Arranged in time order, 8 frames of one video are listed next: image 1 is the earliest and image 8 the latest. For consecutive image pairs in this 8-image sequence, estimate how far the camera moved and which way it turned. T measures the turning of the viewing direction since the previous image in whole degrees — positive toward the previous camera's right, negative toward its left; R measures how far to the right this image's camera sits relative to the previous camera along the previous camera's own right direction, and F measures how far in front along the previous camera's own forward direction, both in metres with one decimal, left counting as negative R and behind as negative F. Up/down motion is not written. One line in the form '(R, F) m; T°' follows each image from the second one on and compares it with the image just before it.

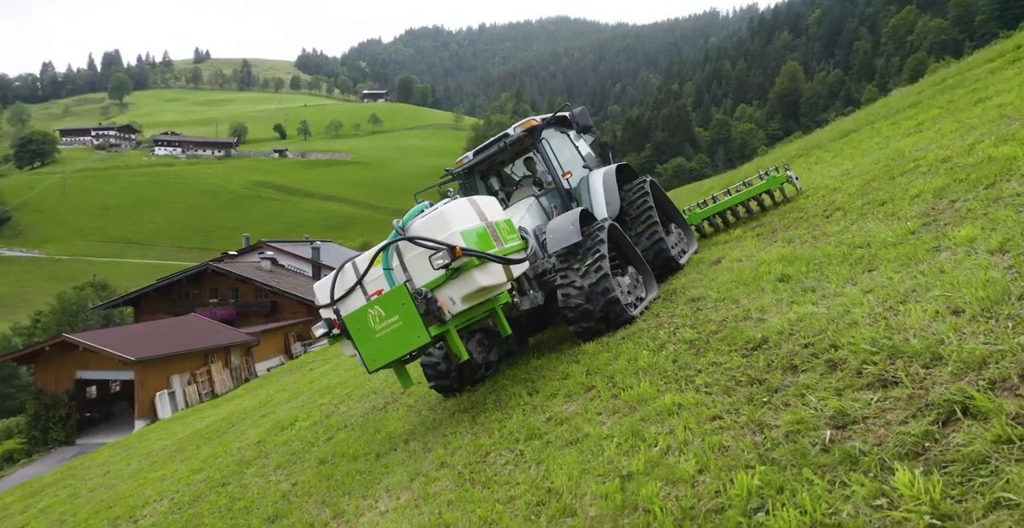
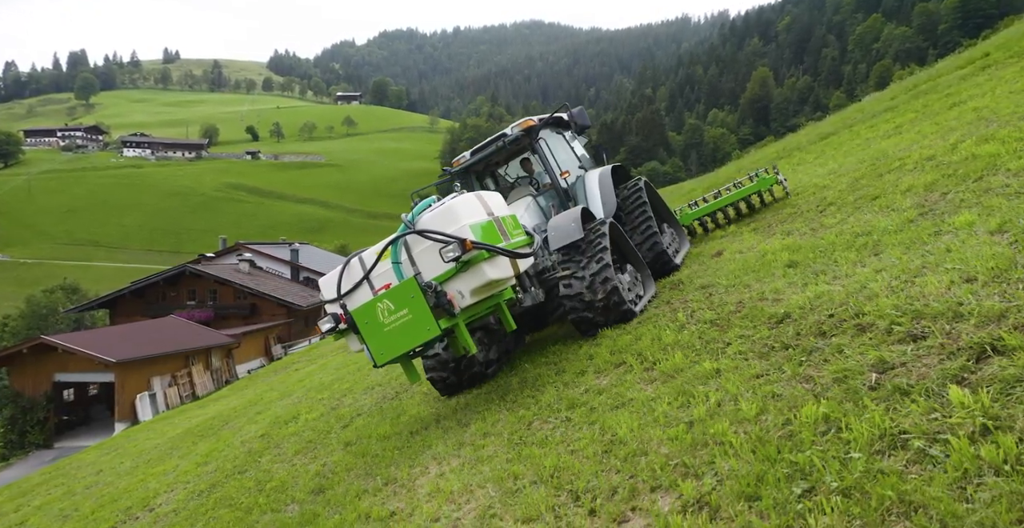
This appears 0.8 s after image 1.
(-0.3, -0.2) m; +2°
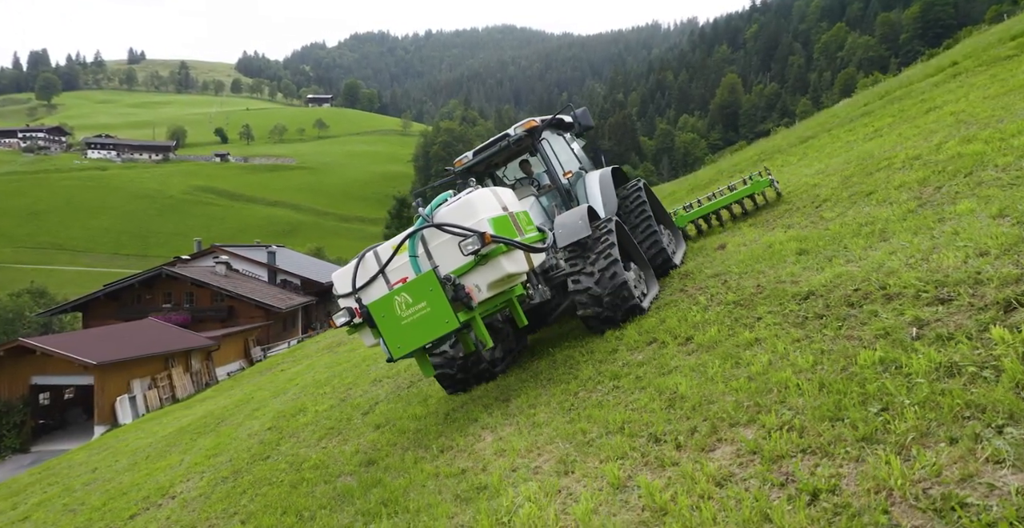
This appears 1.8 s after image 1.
(-0.4, -0.2) m; +2°
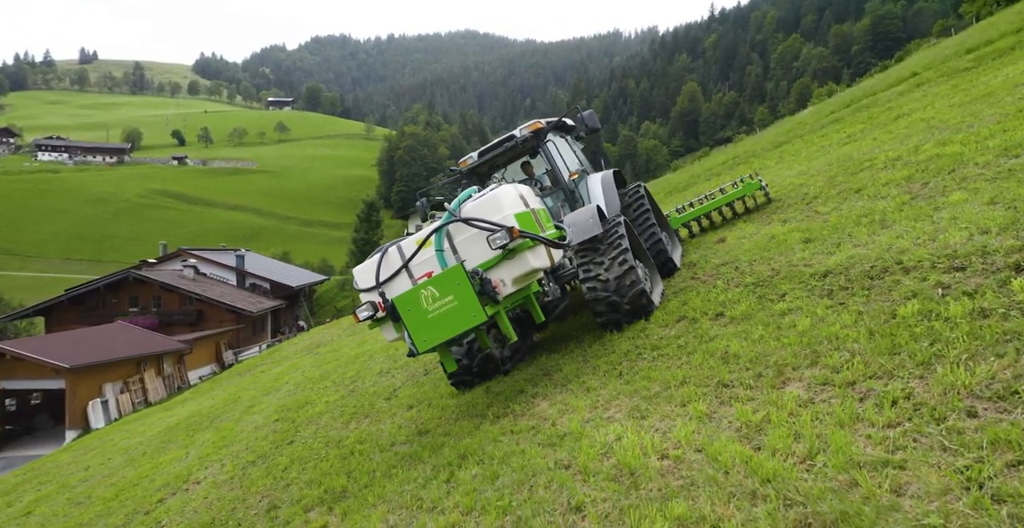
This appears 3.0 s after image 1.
(-0.5, -0.3) m; +3°
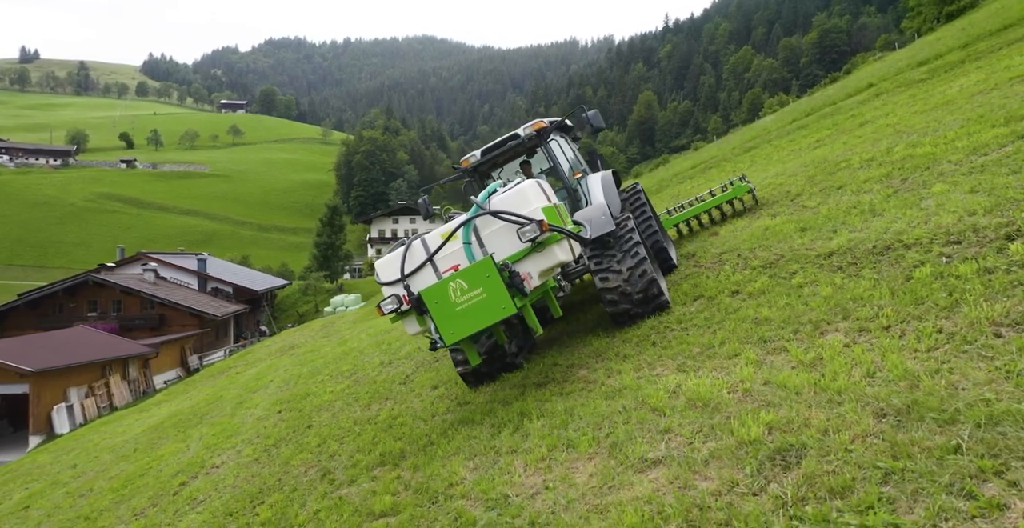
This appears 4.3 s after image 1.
(-0.5, -0.3) m; +3°
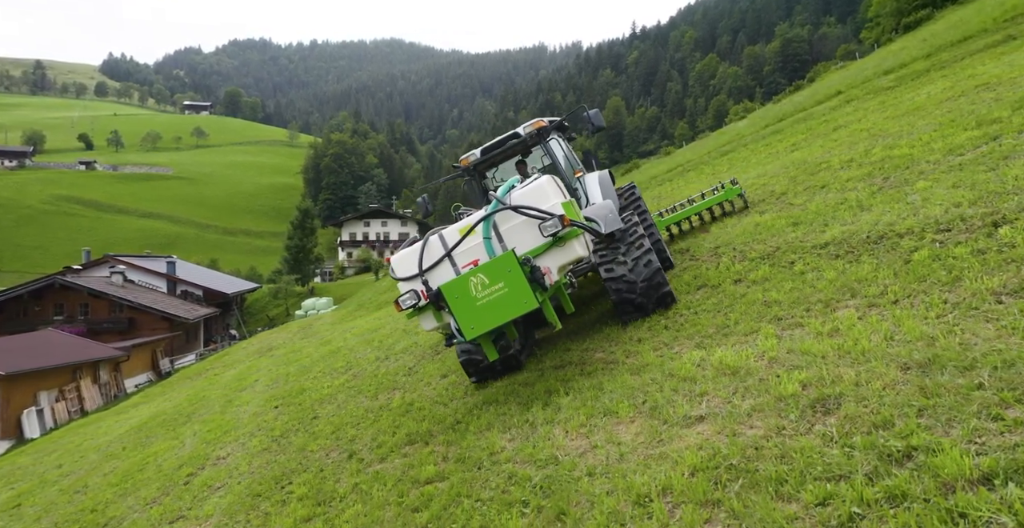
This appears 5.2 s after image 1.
(-0.3, -0.2) m; +2°
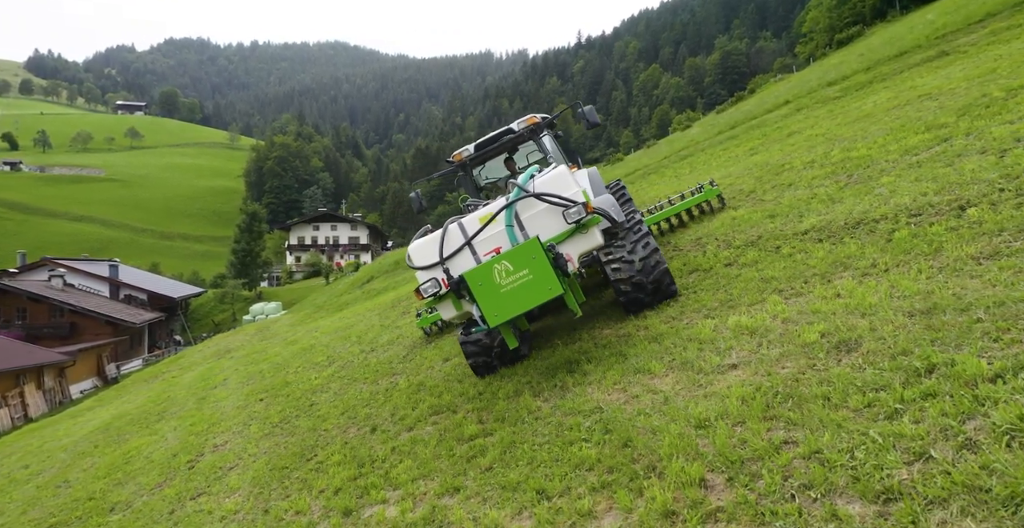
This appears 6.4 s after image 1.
(-0.4, -0.2) m; +4°
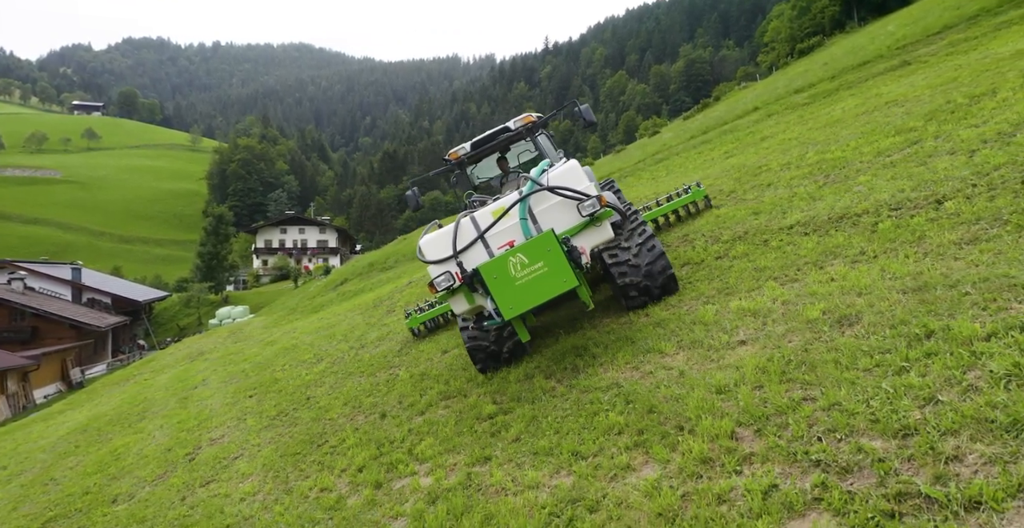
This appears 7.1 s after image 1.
(-0.2, -0.1) m; +3°
